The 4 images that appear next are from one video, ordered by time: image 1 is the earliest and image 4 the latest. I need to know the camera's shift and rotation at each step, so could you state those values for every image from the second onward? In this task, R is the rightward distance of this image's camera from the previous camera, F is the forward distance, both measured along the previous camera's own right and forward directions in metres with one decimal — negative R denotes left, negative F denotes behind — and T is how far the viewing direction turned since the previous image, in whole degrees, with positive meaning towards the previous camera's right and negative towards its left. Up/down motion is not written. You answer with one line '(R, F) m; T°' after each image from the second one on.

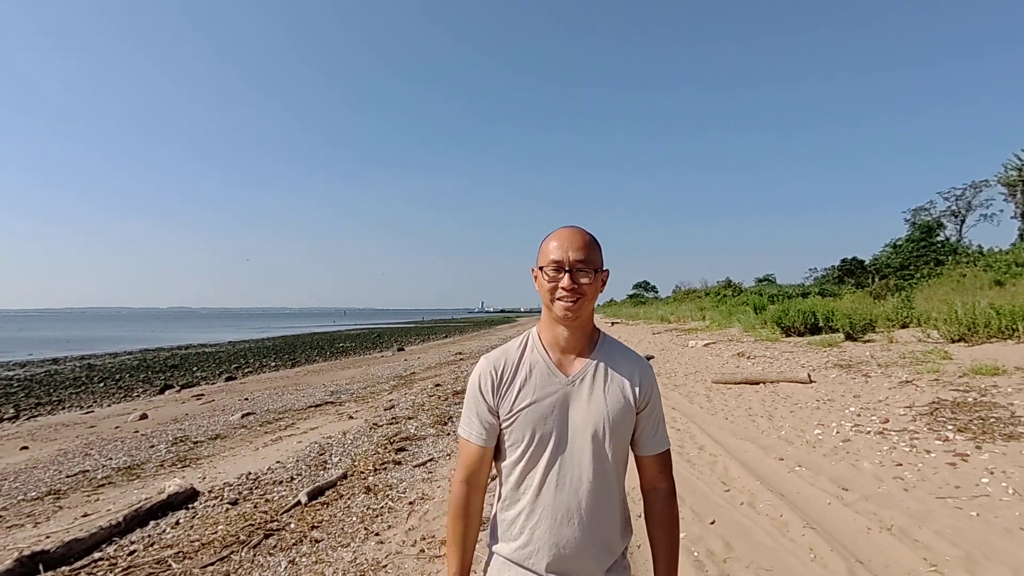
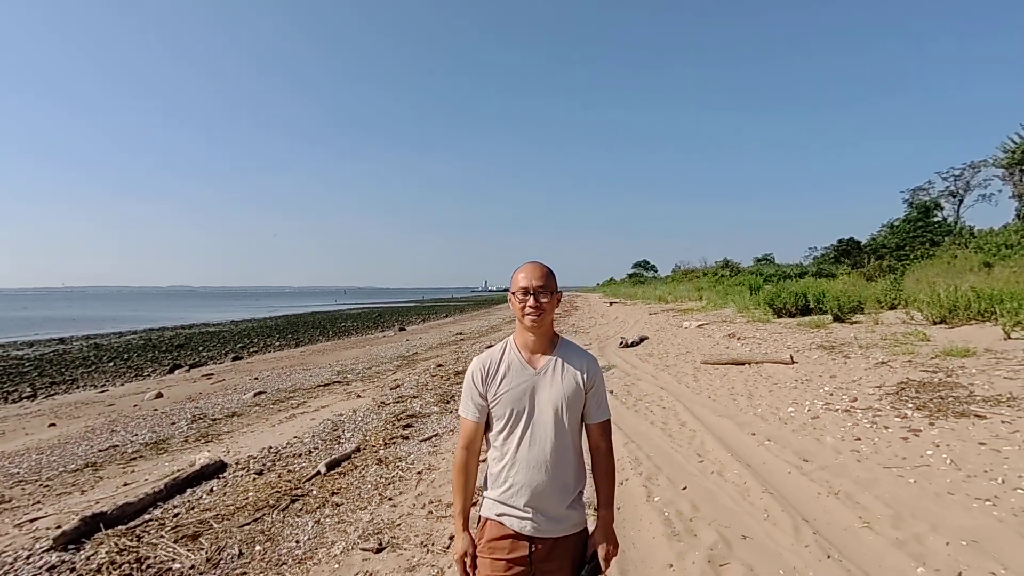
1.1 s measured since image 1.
(0.0, -0.5) m; 0°
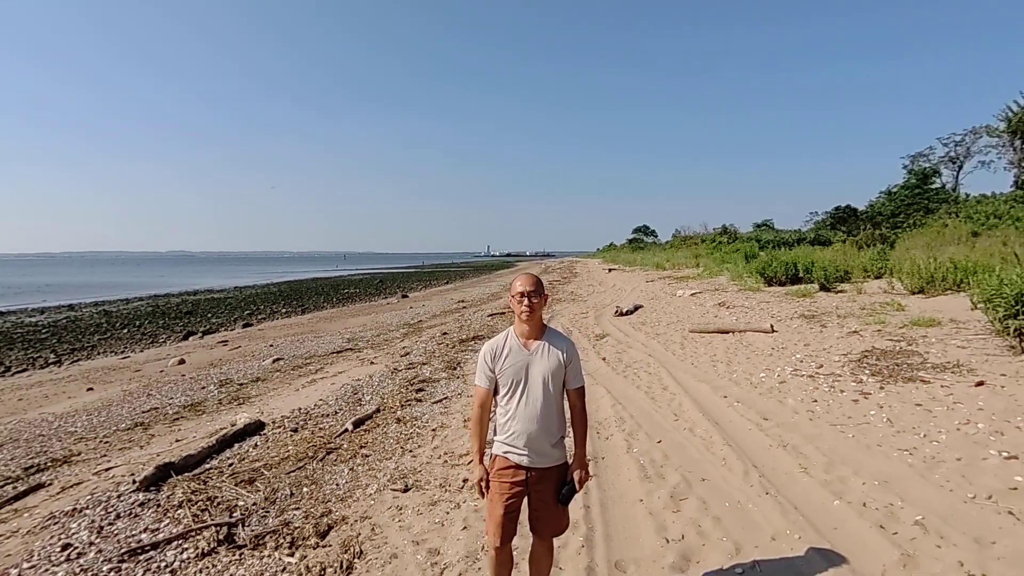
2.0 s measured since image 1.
(0.0, -0.7) m; 0°
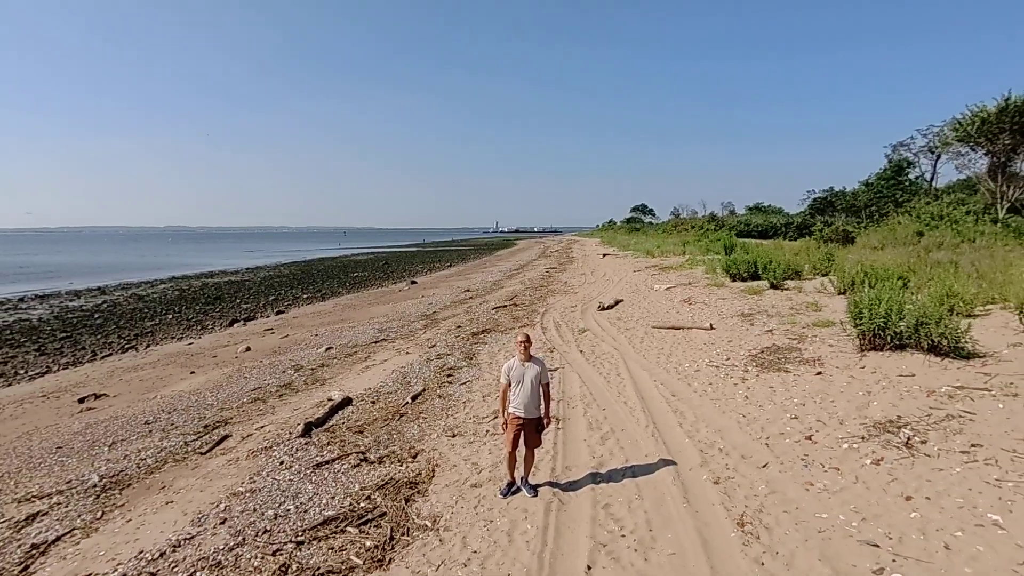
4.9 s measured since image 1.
(0.0, -3.3) m; 0°
